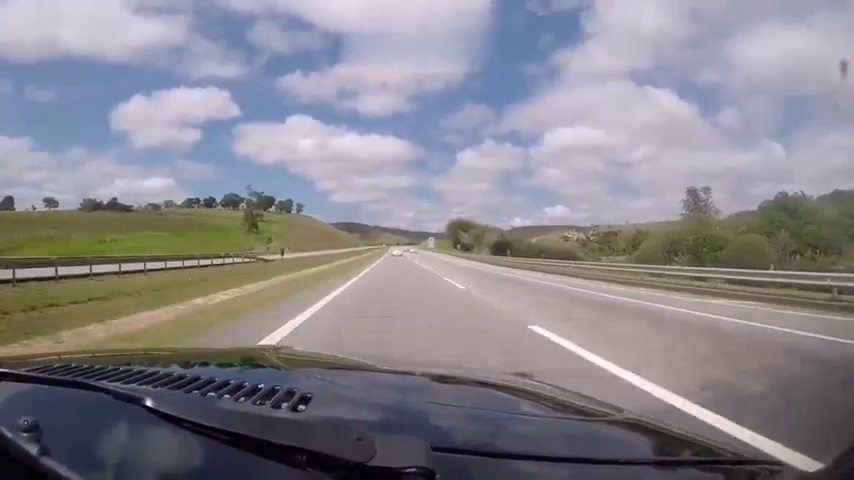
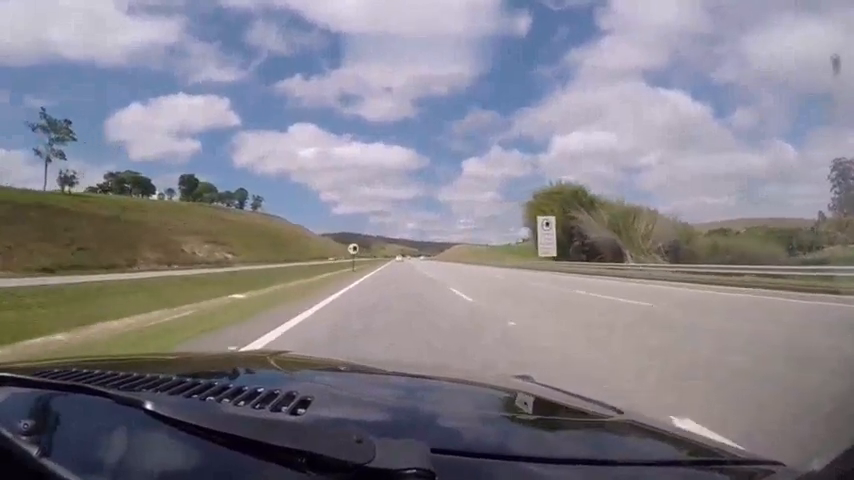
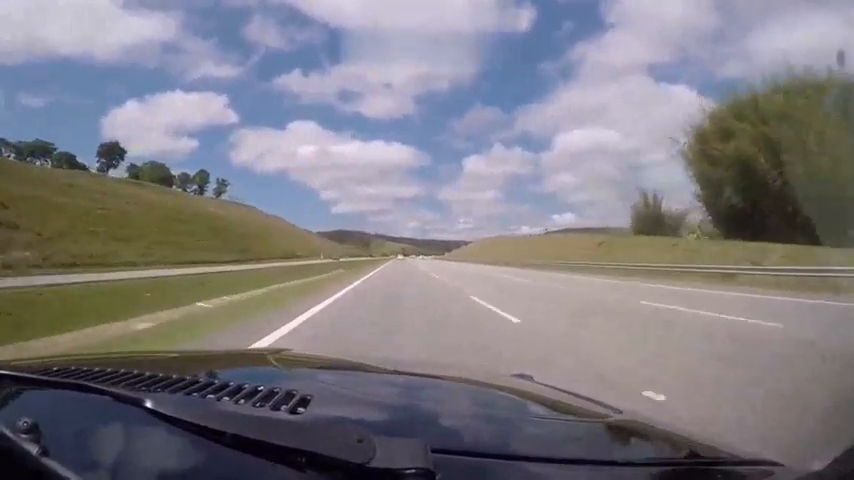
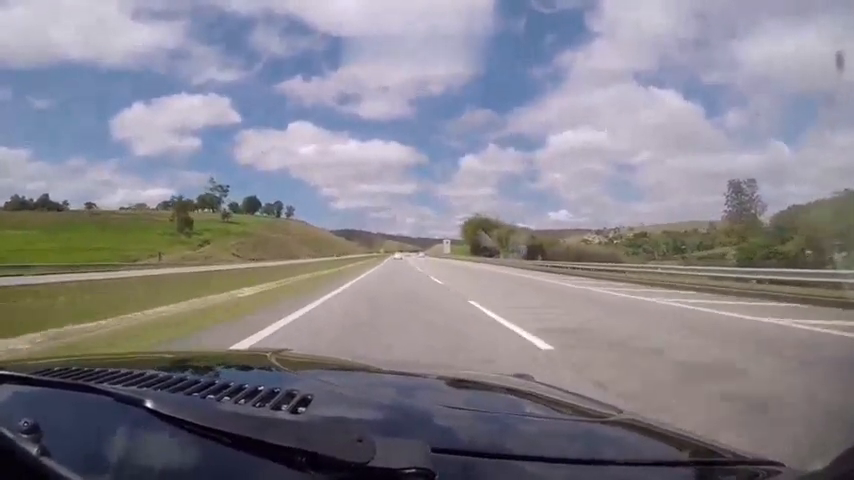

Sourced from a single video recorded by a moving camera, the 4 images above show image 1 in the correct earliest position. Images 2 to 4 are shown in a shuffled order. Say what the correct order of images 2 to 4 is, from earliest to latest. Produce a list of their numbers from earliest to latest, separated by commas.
4, 2, 3
